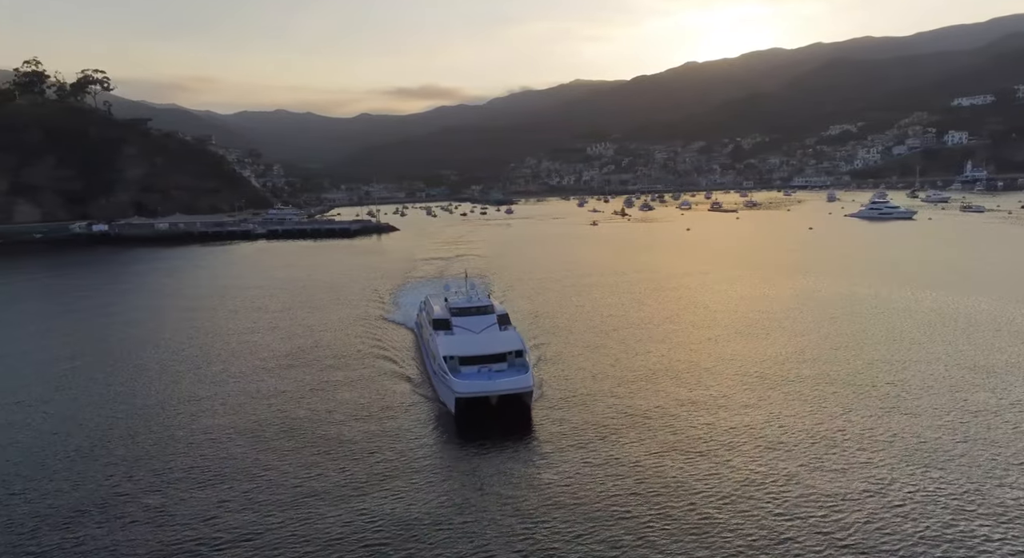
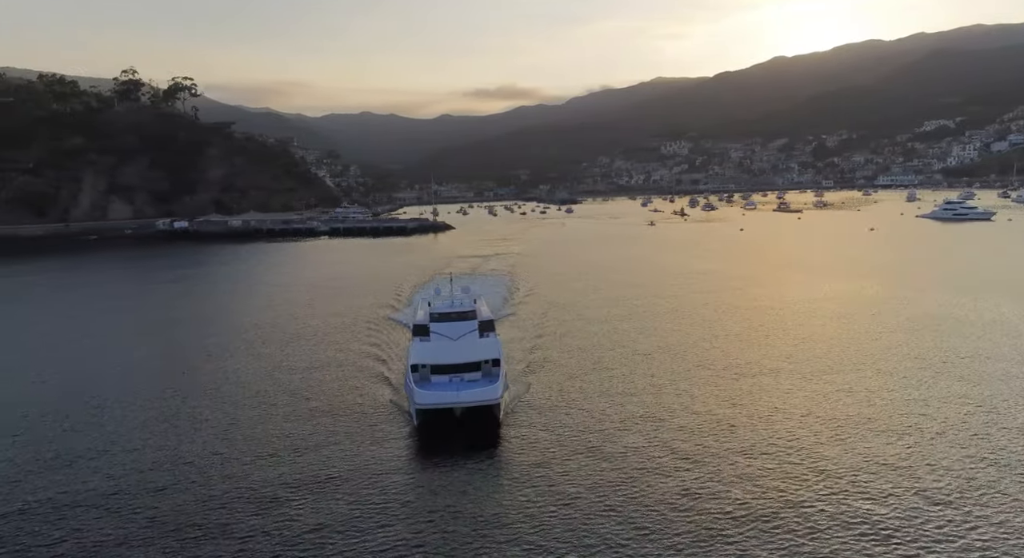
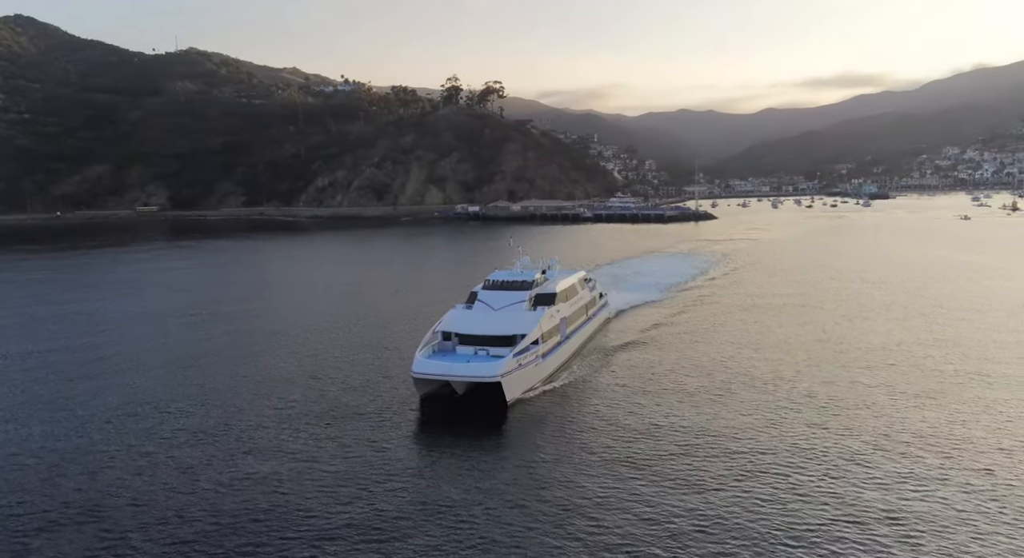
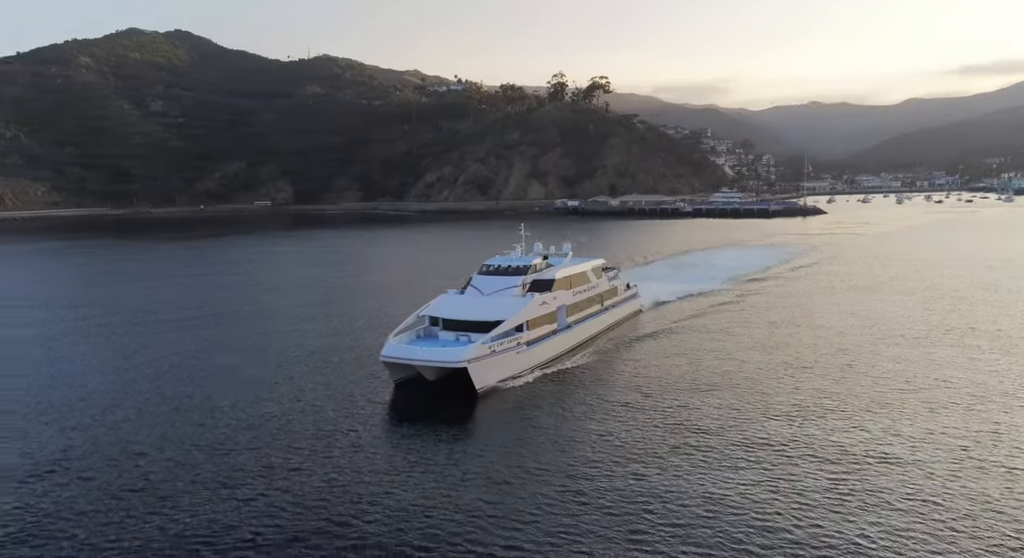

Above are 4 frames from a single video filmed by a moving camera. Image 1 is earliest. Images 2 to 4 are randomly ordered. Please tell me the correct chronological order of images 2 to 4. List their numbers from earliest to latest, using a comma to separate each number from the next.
2, 3, 4
